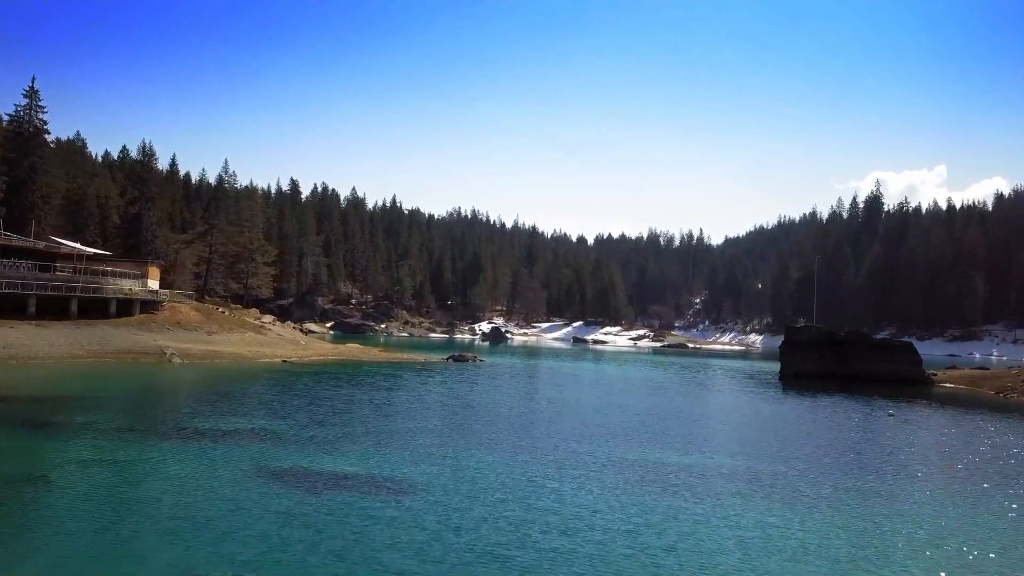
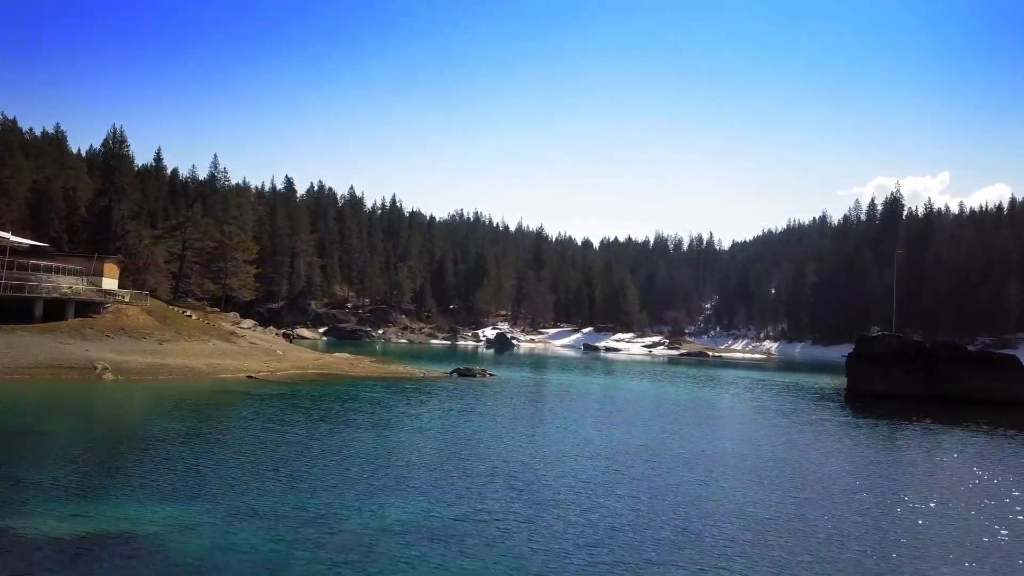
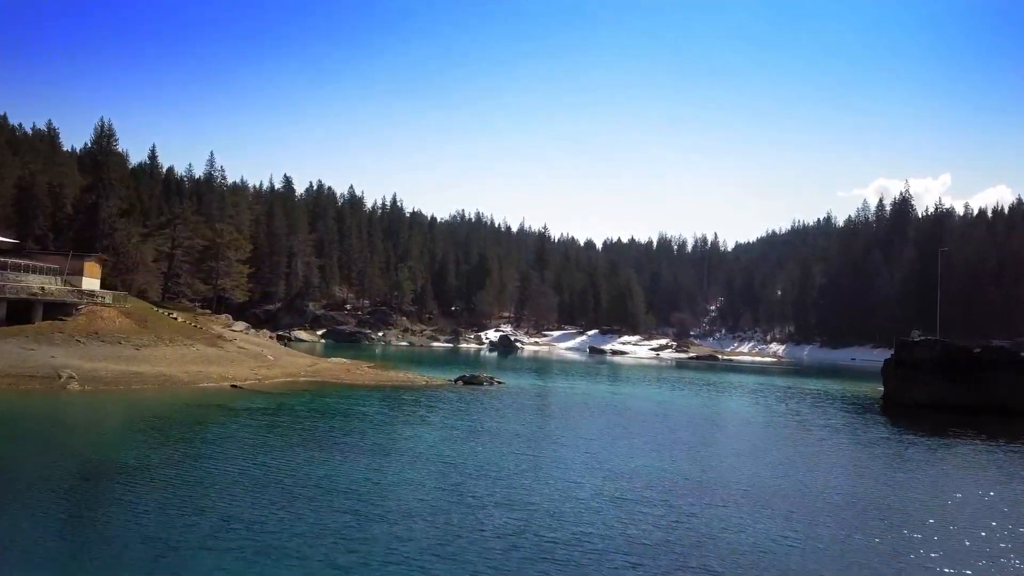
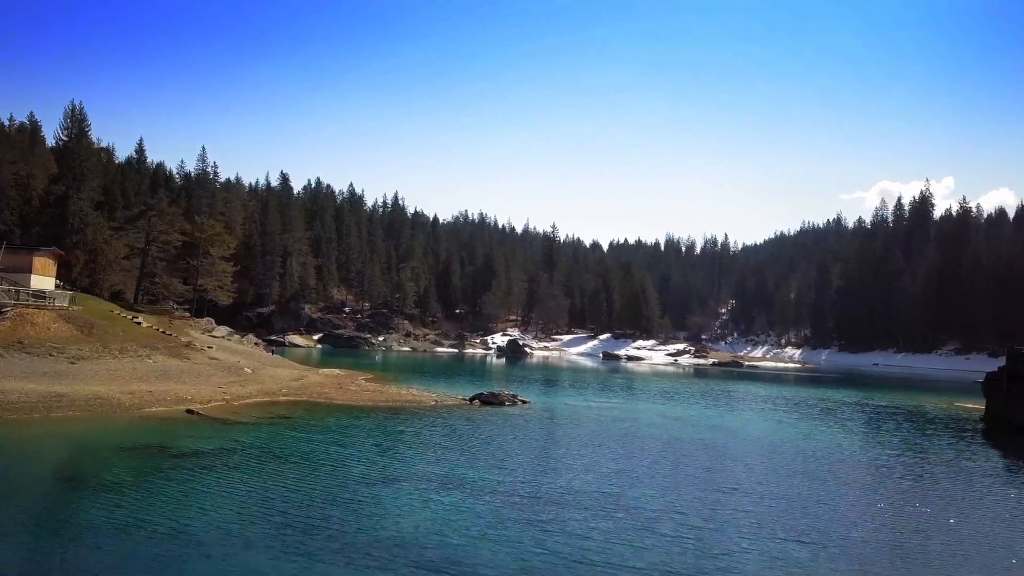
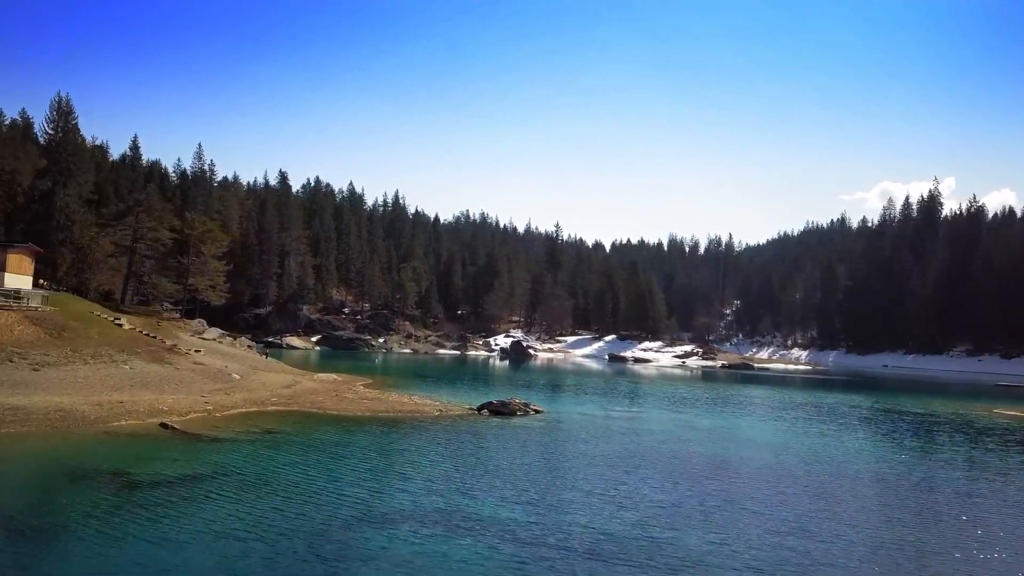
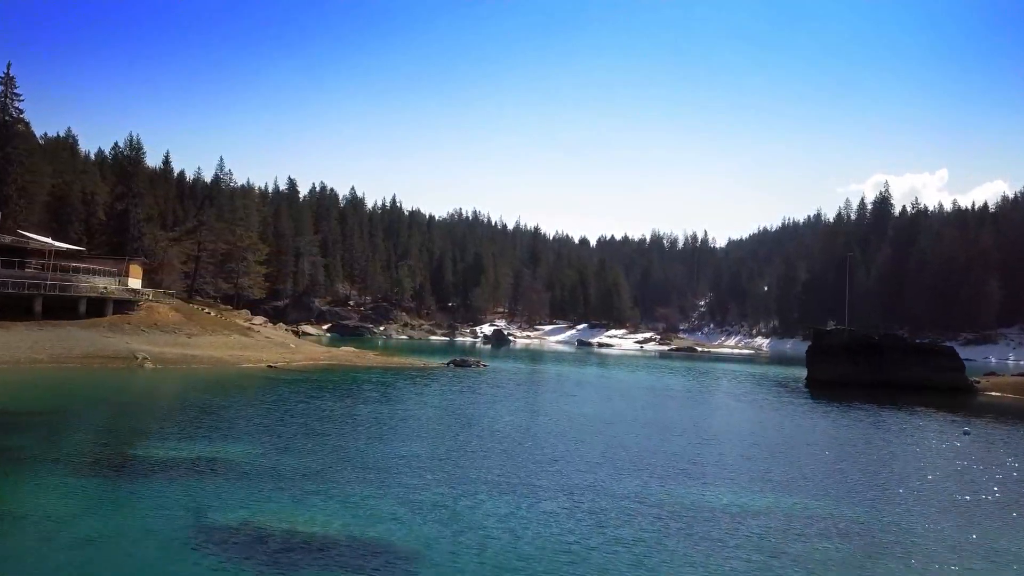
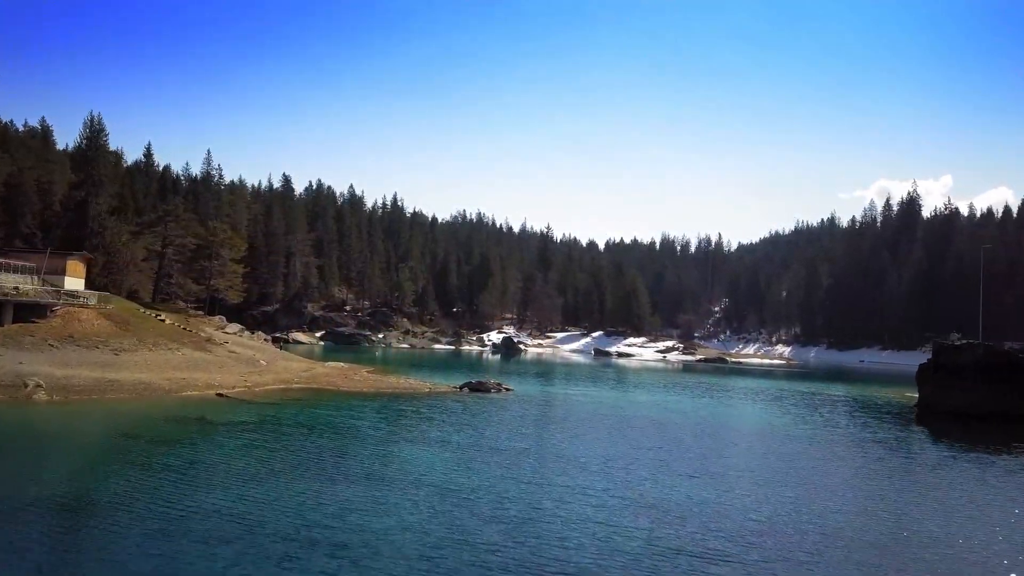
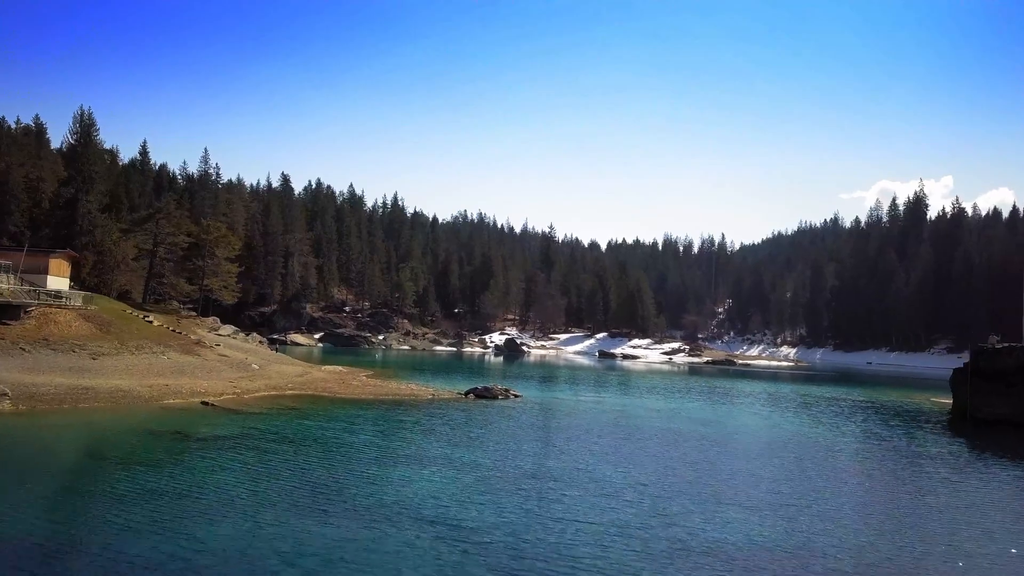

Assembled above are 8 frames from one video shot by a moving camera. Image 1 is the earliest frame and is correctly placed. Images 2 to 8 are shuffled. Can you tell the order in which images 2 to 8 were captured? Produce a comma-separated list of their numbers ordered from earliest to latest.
6, 2, 3, 7, 8, 4, 5
